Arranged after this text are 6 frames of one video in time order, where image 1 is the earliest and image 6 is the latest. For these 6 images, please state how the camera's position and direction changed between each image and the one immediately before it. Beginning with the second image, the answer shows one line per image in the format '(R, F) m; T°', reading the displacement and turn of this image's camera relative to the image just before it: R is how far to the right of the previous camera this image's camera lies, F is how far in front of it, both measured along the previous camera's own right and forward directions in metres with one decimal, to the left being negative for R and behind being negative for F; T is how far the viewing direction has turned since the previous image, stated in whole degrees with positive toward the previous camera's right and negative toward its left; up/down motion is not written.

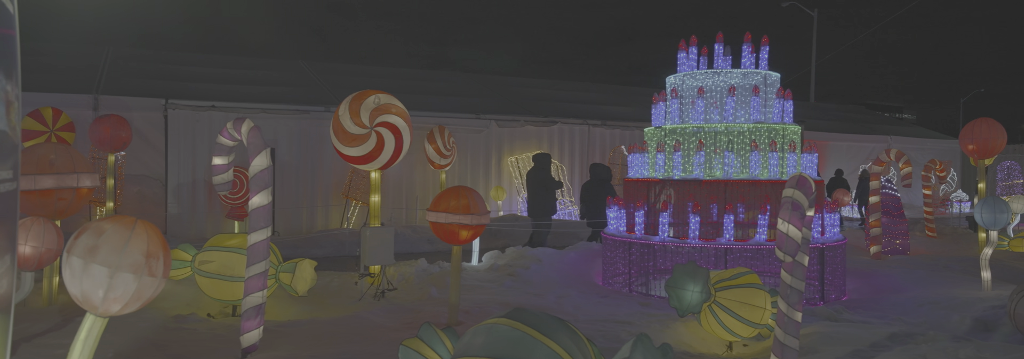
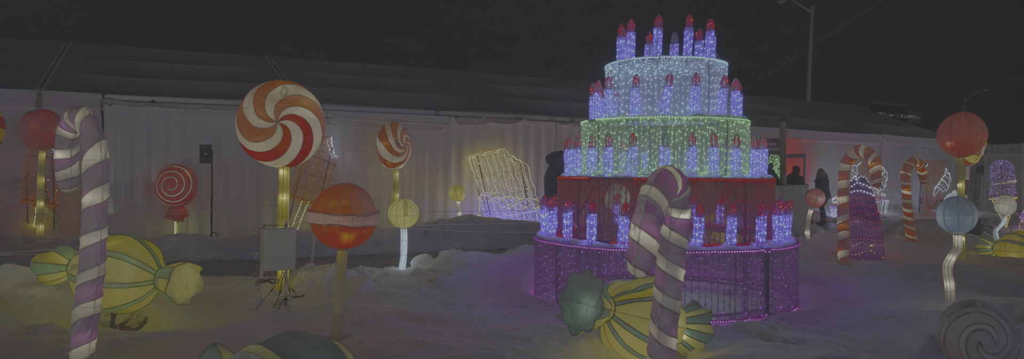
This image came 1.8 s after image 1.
(+1.2, +0.7) m; -1°
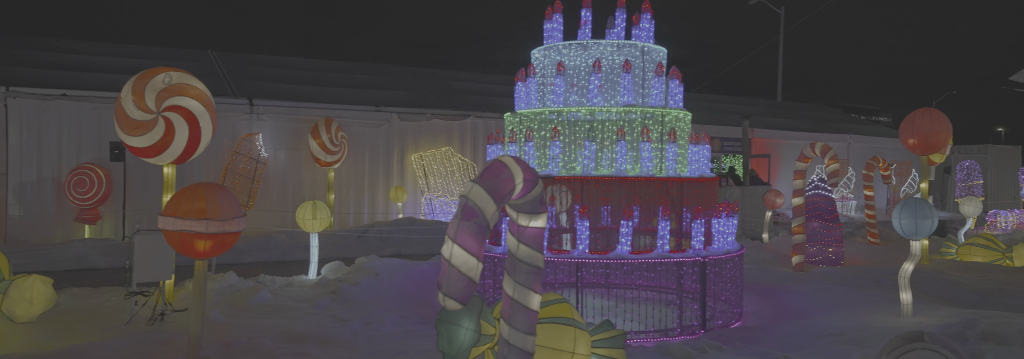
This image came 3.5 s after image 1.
(+0.8, +0.8) m; +1°
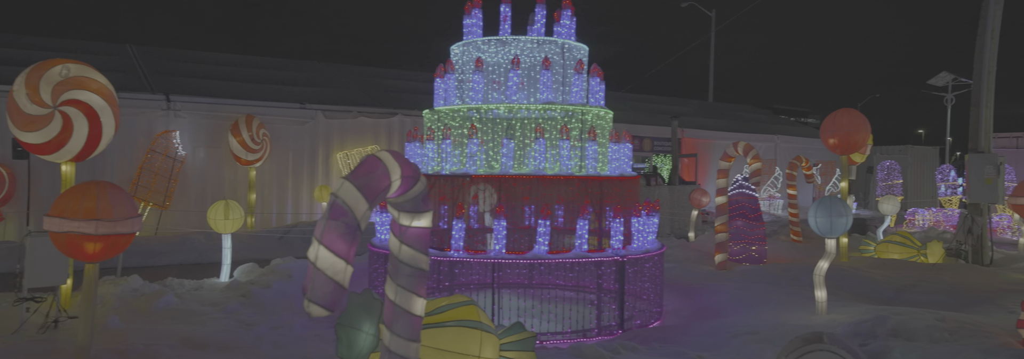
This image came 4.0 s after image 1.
(+0.3, +0.1) m; +5°
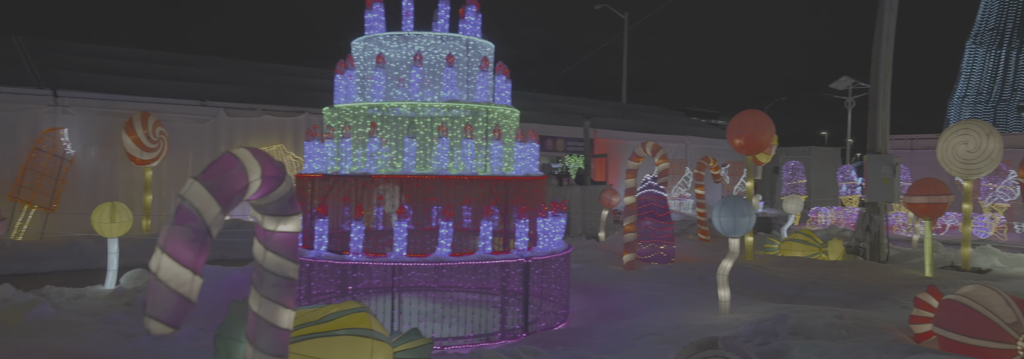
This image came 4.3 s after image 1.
(+0.2, +0.1) m; +6°
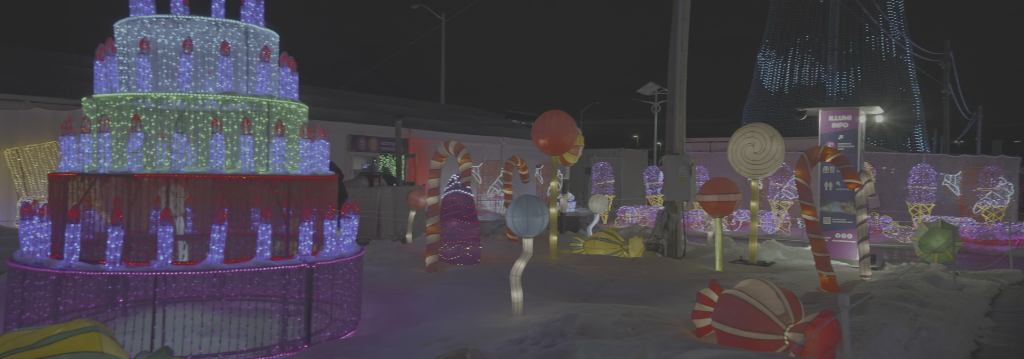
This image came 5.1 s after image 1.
(+0.6, +0.1) m; +12°
